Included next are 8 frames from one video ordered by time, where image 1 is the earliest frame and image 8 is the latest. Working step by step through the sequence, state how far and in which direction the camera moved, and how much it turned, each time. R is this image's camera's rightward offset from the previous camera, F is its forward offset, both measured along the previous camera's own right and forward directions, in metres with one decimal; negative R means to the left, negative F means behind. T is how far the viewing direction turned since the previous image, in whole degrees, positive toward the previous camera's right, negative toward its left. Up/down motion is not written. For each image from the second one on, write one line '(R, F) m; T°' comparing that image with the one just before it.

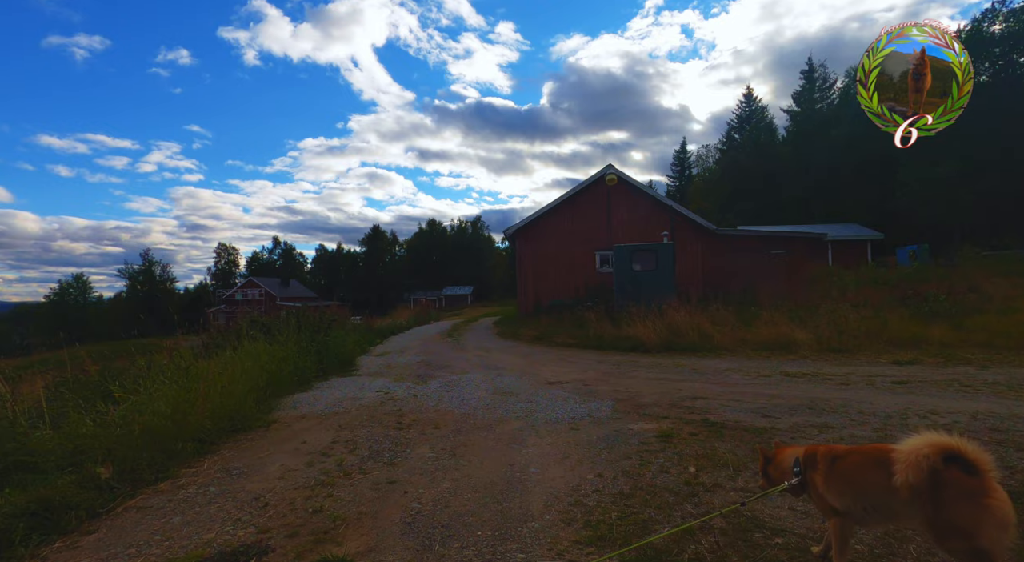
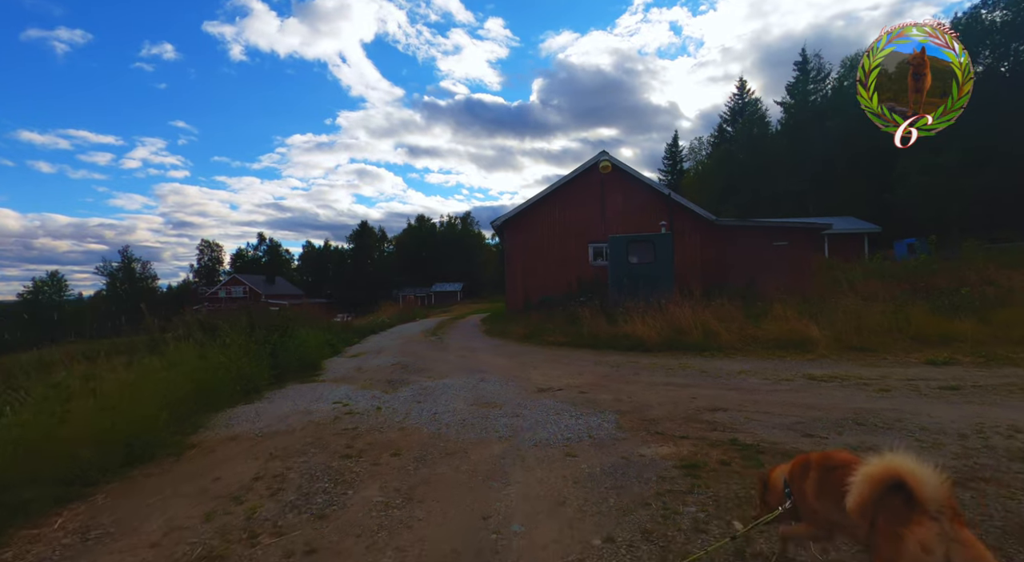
(+0.1, +1.2) m; +1°
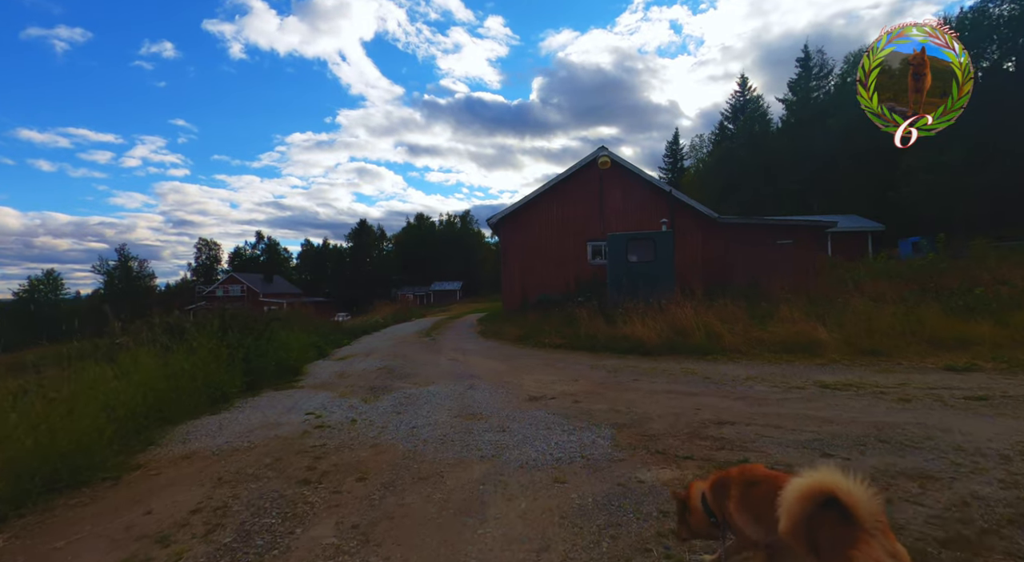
(+0.1, +0.5) m; 0°
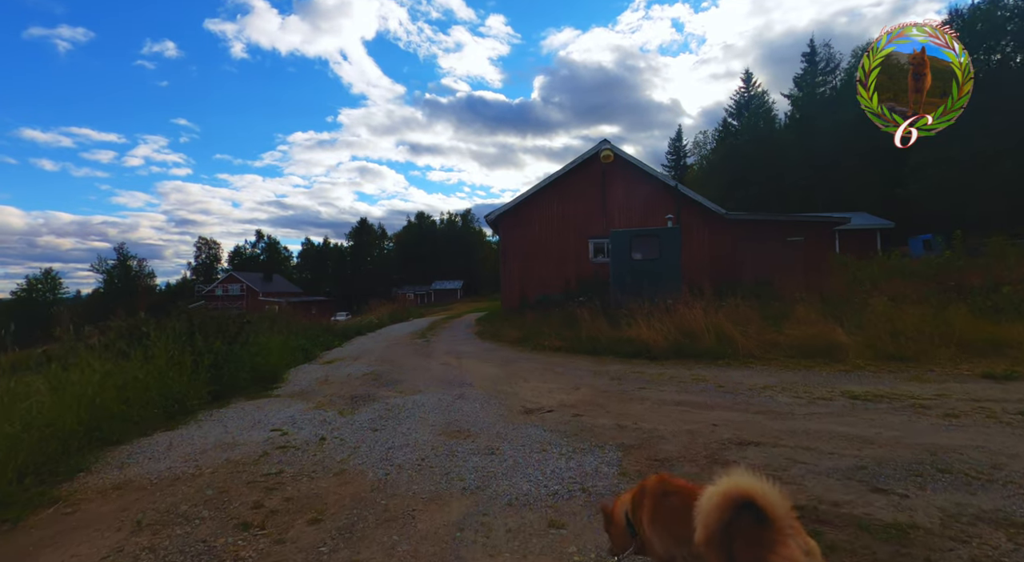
(+0.1, +0.7) m; 0°
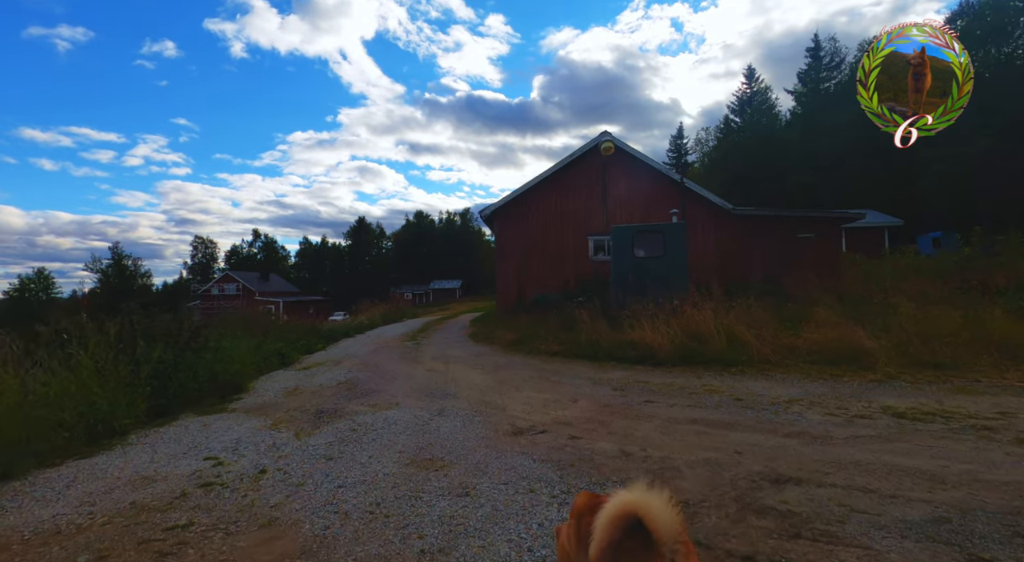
(+0.1, +0.9) m; 0°
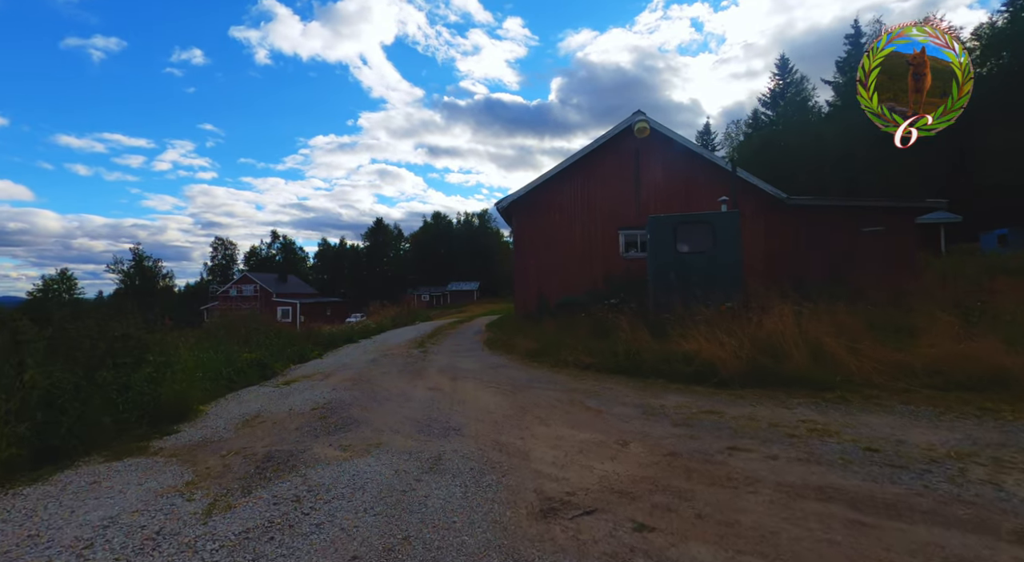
(-0.1, +1.9) m; -2°
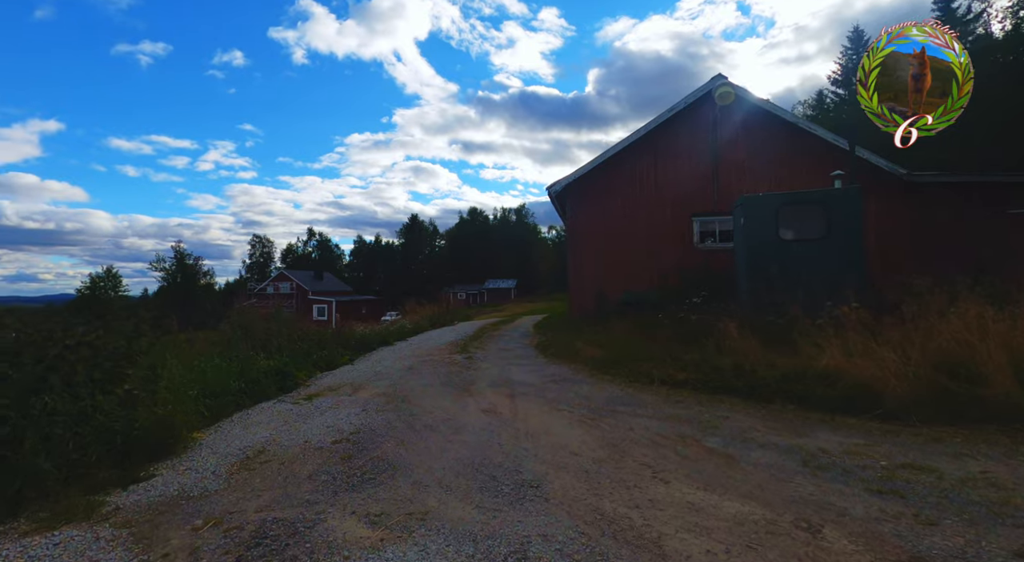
(-0.5, +1.8) m; -3°
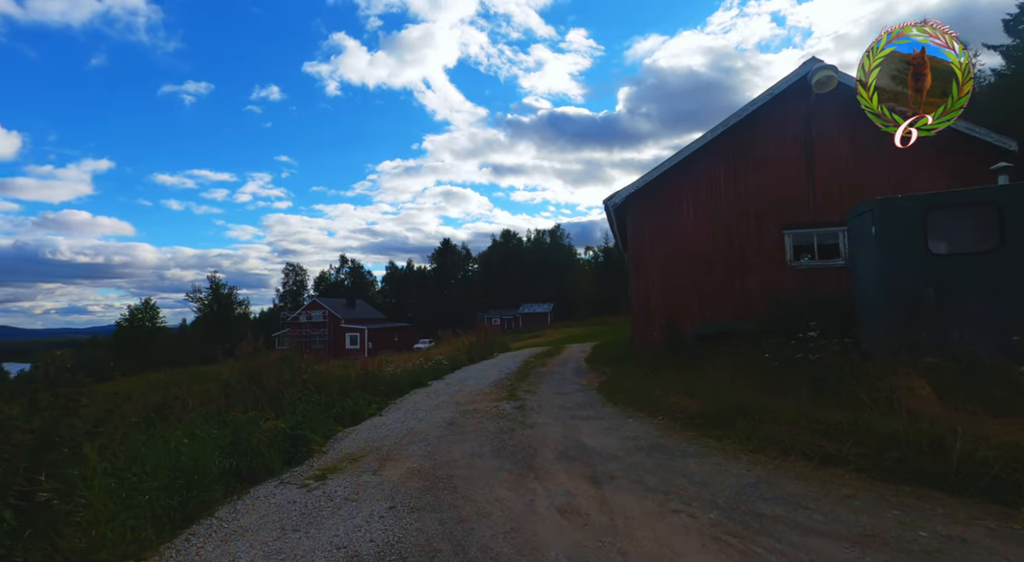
(-0.5, +1.8) m; -3°
